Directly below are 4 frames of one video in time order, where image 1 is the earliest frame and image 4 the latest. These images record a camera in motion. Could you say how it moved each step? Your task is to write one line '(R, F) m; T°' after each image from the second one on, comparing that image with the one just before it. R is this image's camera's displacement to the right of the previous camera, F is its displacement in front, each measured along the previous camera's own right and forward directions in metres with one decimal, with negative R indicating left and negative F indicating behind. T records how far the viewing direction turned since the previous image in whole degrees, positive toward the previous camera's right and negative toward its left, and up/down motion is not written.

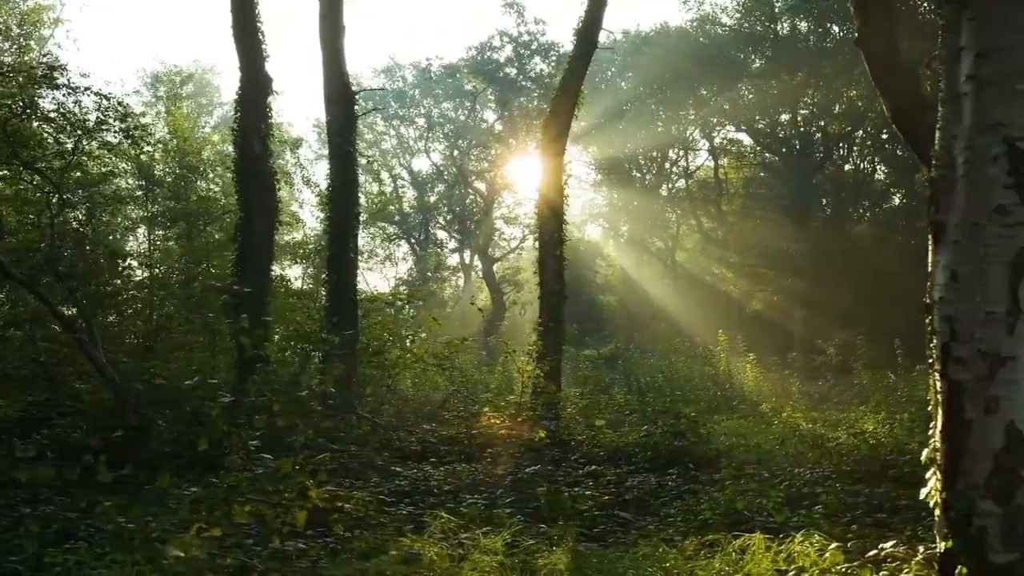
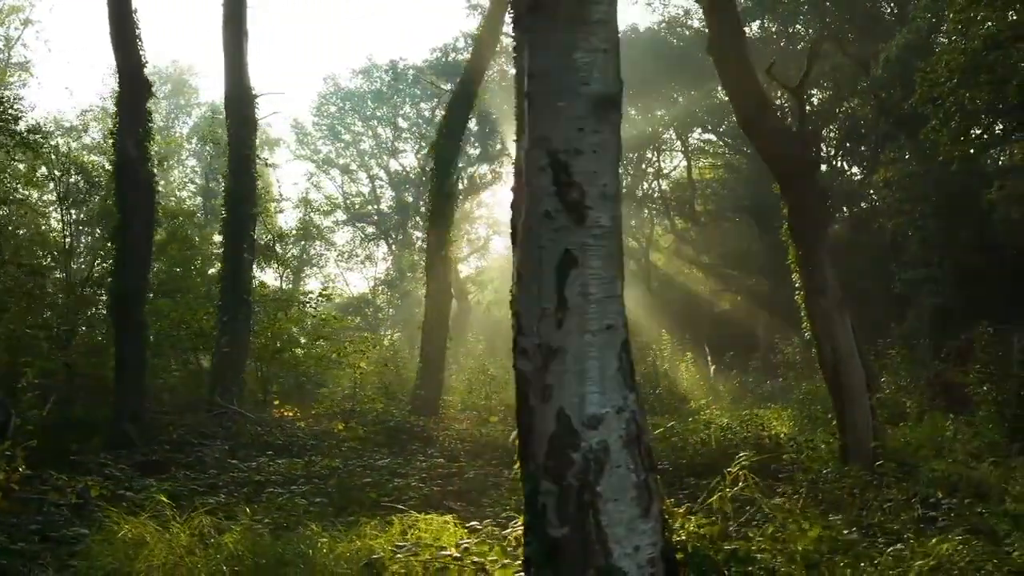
(+1.8, -0.4) m; 0°
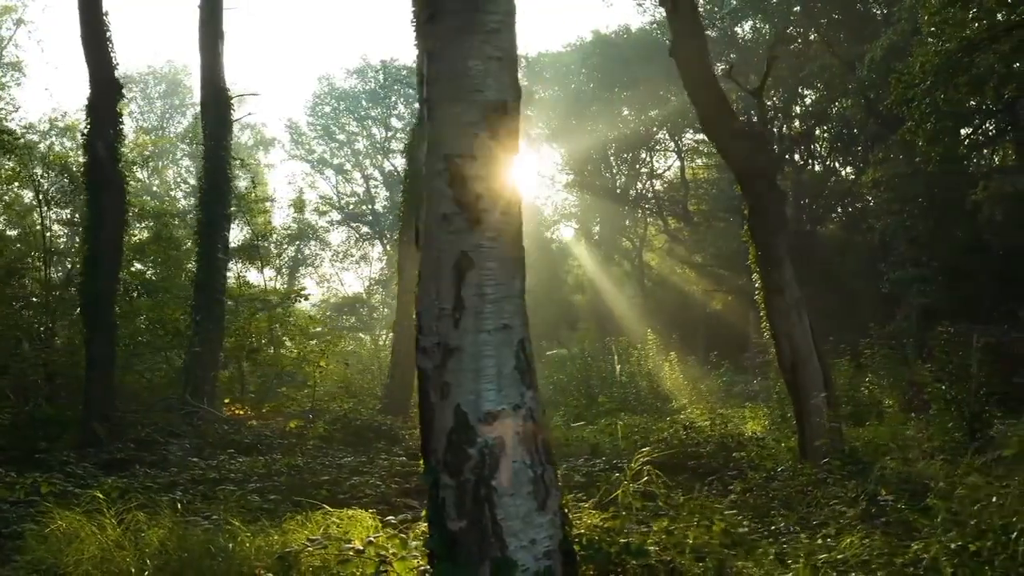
(+0.5, -0.1) m; 0°
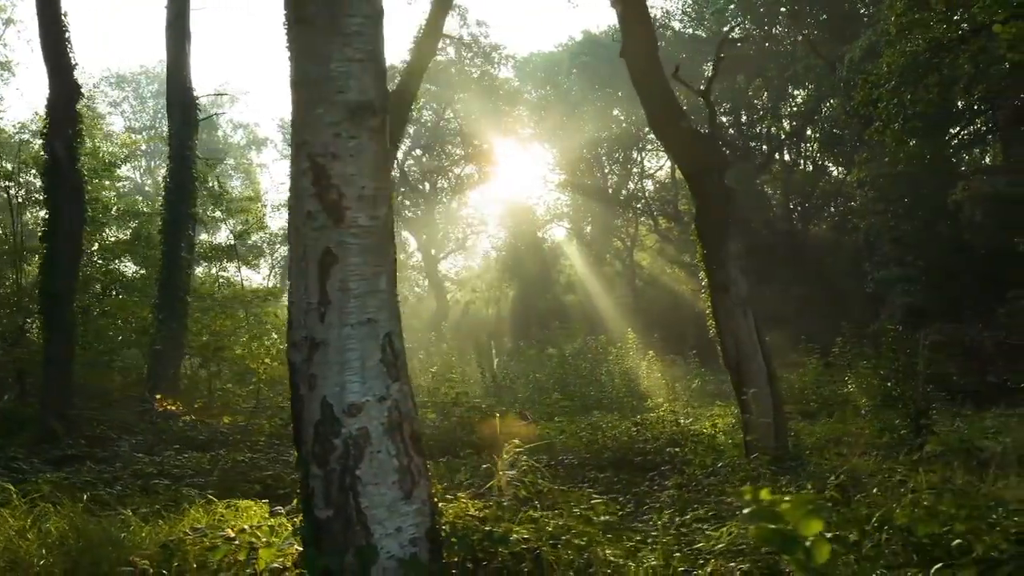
(+0.6, -0.1) m; 0°
